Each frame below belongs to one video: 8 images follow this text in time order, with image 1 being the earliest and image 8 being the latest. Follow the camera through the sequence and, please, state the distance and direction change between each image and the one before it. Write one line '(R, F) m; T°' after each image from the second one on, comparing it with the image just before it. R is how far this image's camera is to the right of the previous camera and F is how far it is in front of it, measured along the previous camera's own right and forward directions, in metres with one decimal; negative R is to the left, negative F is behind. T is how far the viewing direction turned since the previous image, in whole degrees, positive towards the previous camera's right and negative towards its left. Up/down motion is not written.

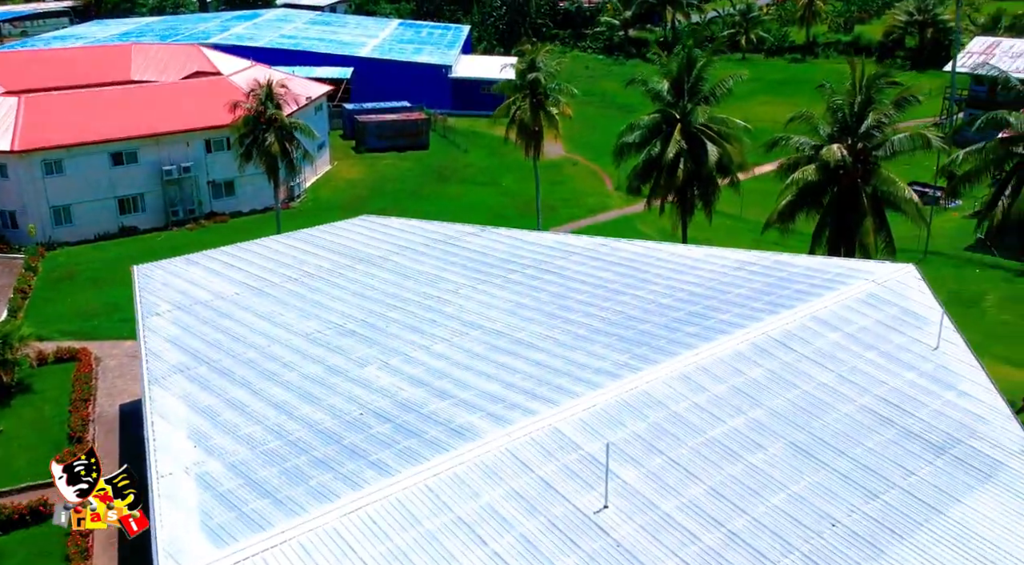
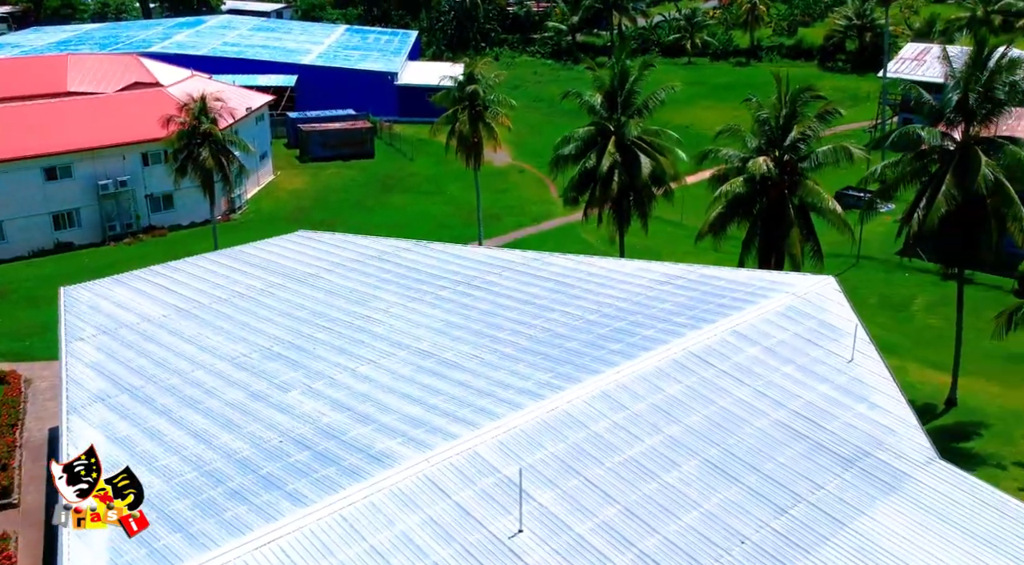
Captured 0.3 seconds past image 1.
(+0.7, -0.3) m; +2°
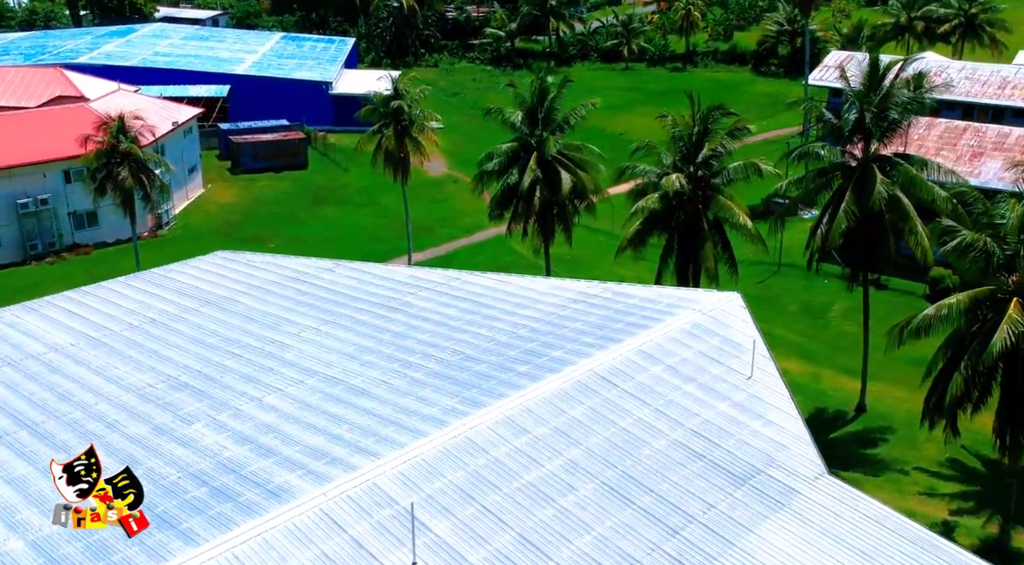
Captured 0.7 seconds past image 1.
(+1.0, -0.3) m; +3°
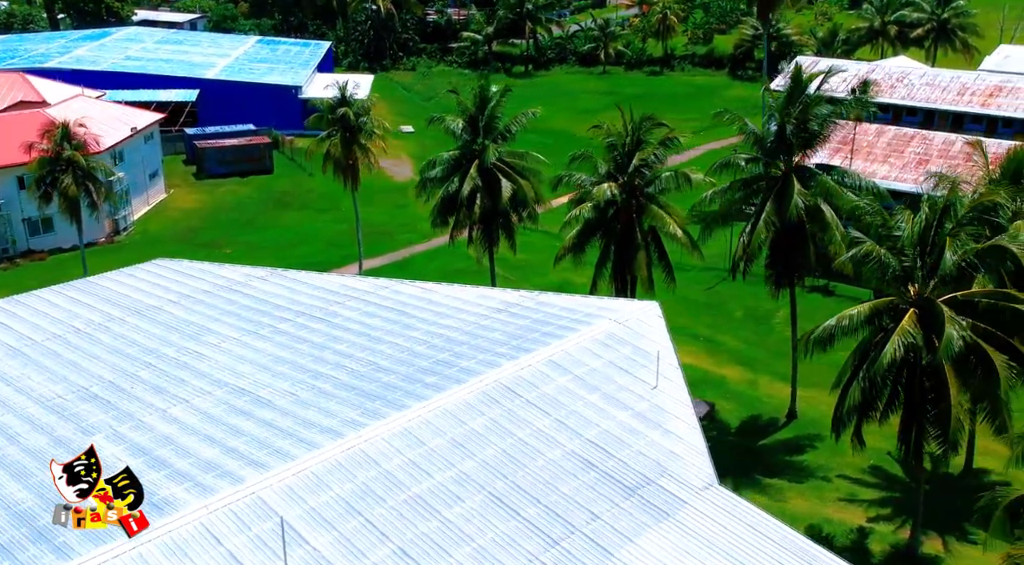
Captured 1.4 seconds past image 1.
(+2.0, -0.3) m; +1°
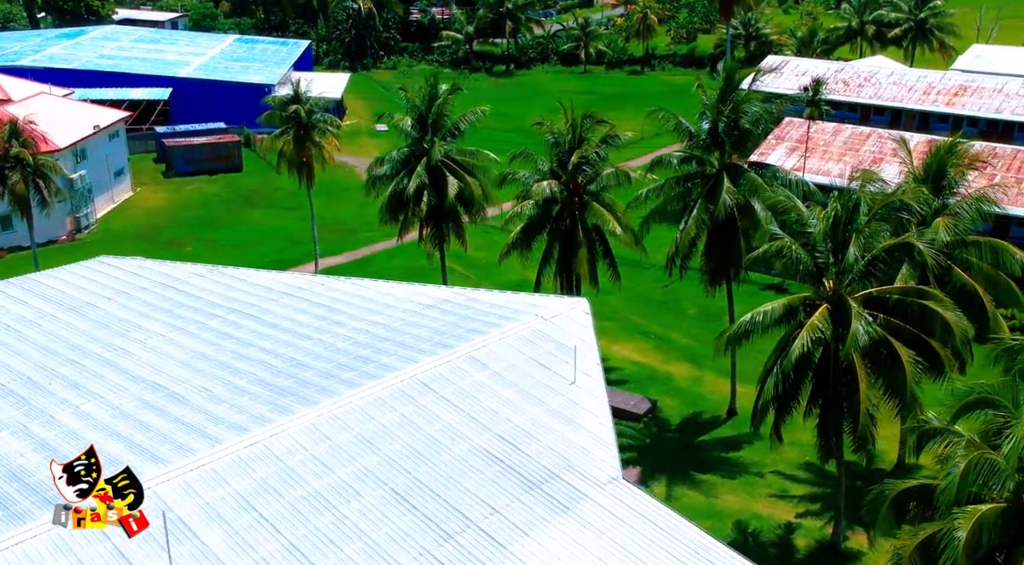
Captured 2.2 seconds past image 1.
(+1.9, -0.1) m; +1°
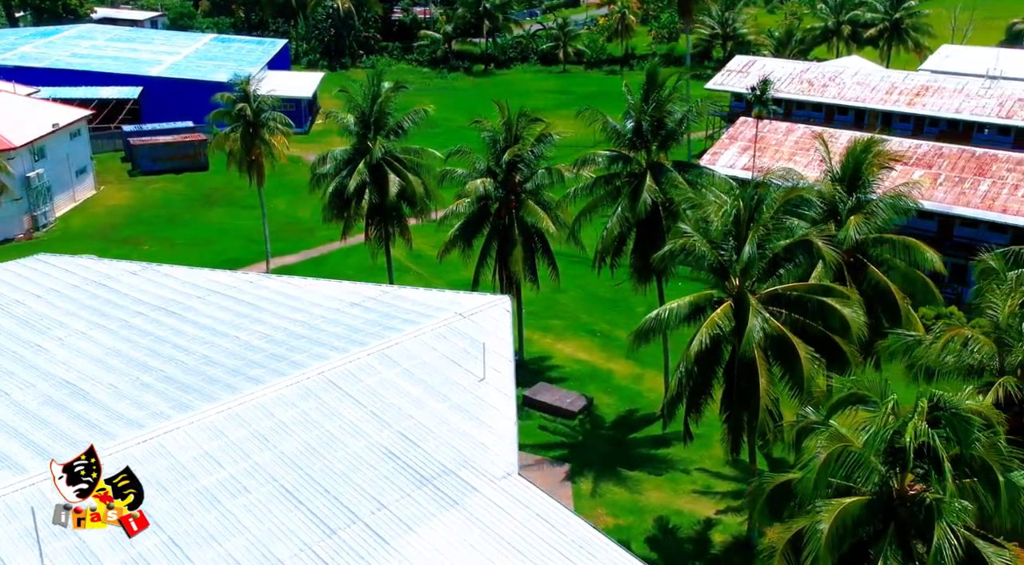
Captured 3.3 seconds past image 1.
(+2.1, -0.1) m; +1°
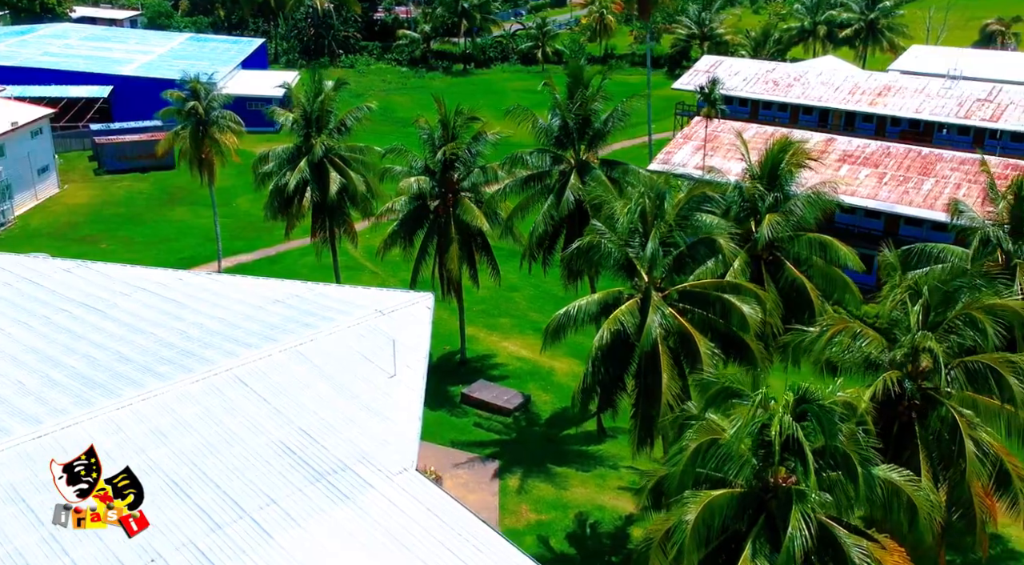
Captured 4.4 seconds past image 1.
(+2.0, -0.2) m; +1°
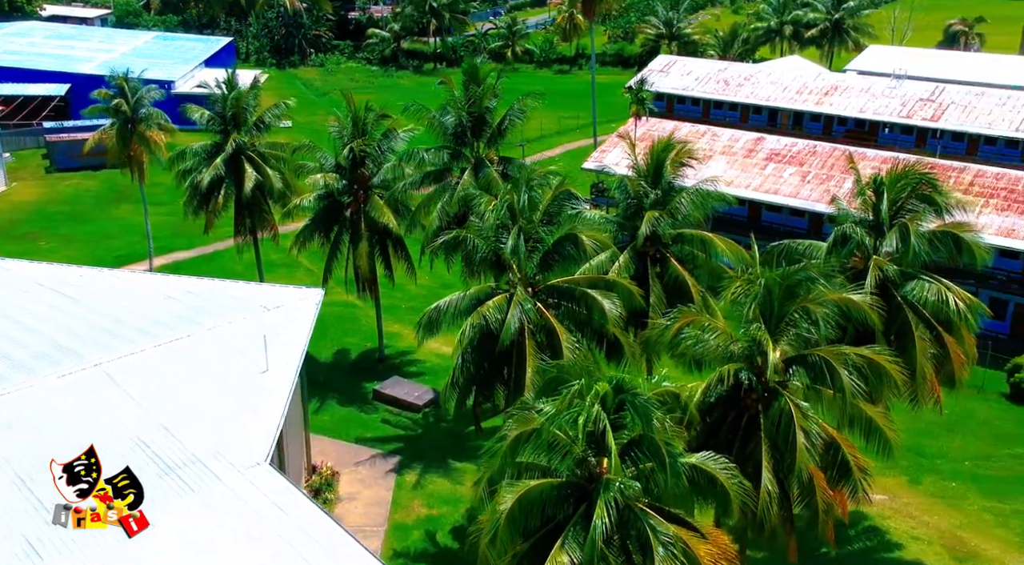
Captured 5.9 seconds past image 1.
(+2.9, -0.3) m; +1°
